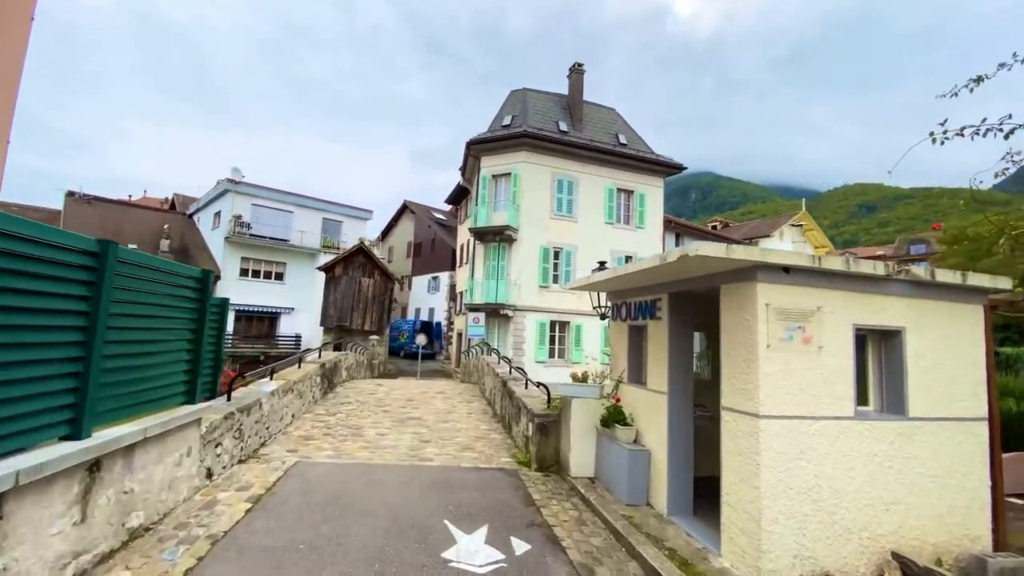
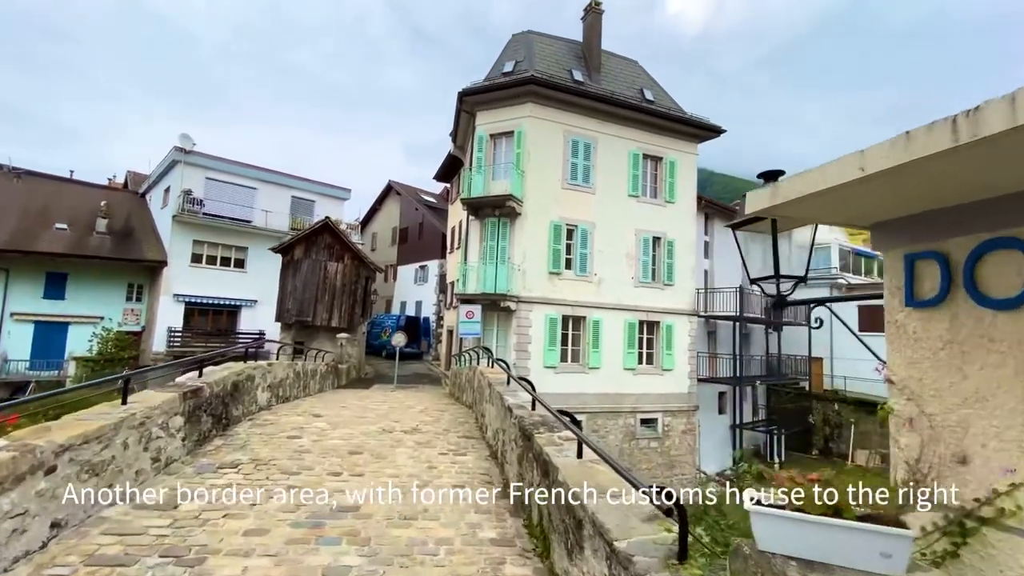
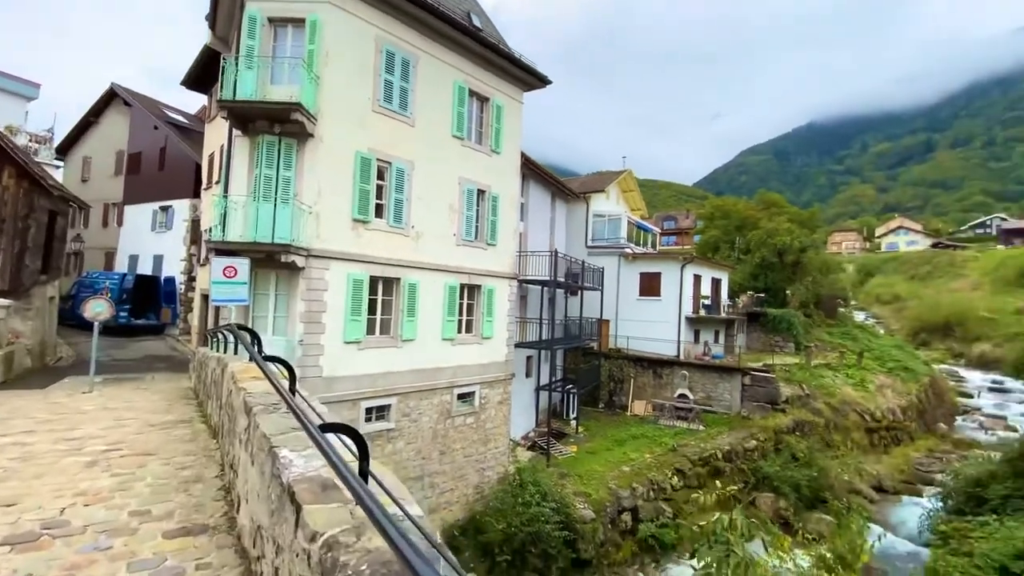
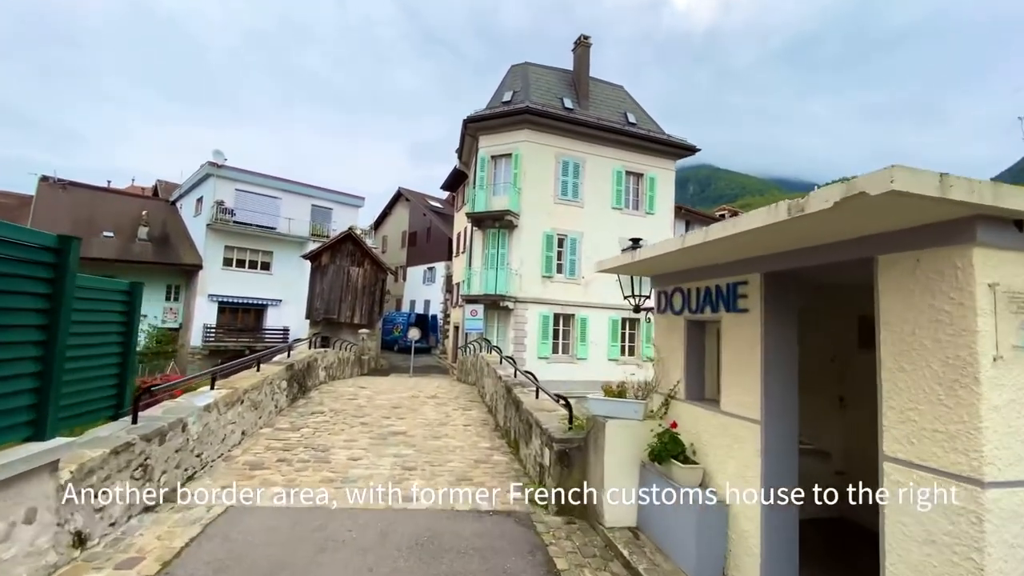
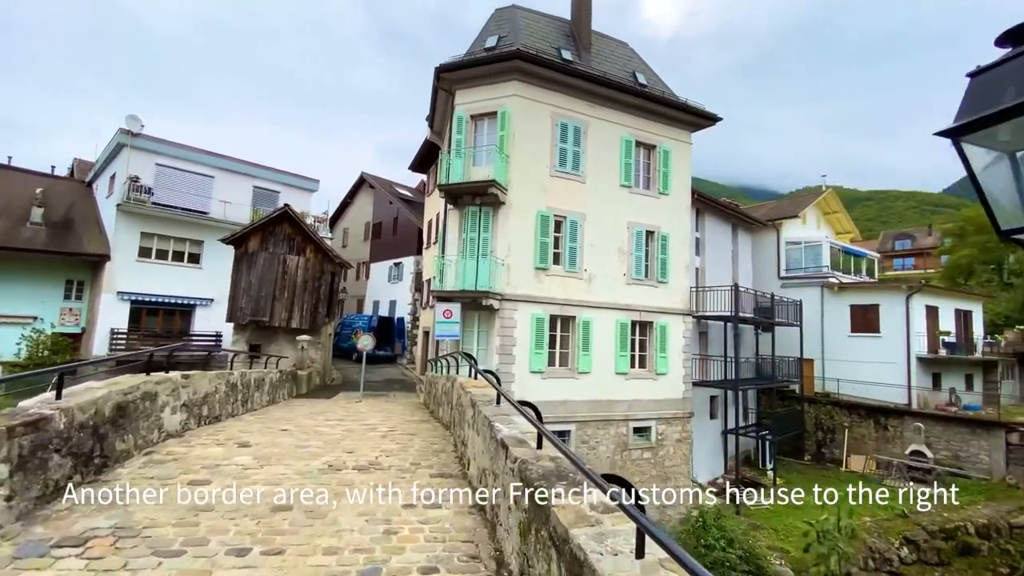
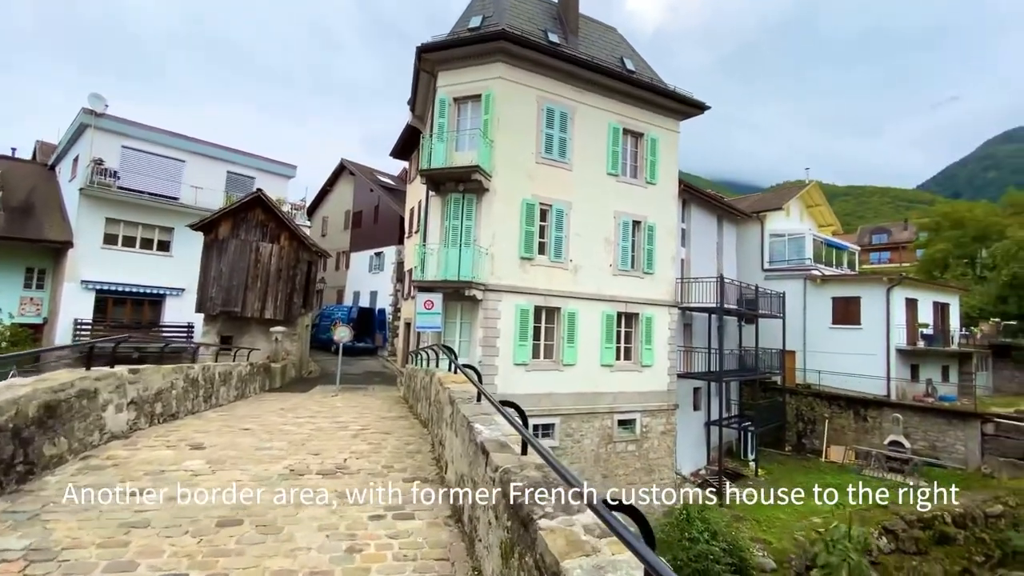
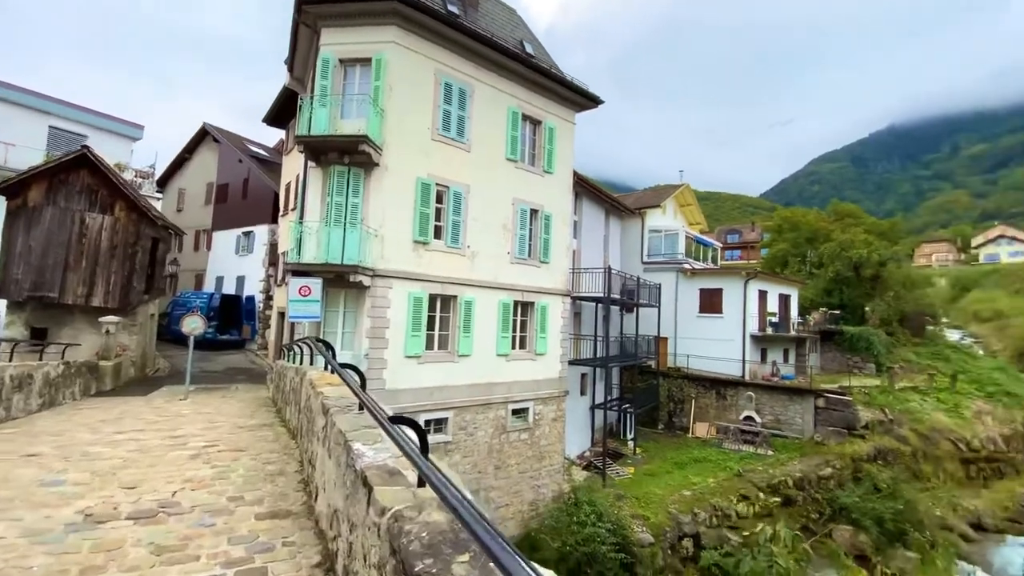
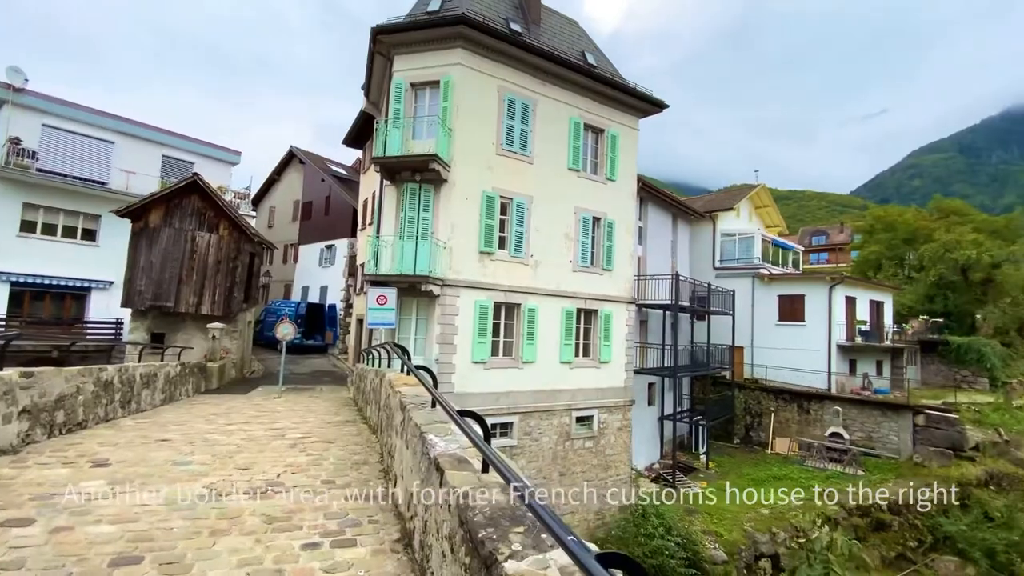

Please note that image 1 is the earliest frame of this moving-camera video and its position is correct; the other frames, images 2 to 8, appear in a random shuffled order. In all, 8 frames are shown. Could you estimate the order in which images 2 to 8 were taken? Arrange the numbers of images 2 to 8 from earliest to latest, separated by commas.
4, 2, 5, 6, 8, 7, 3
